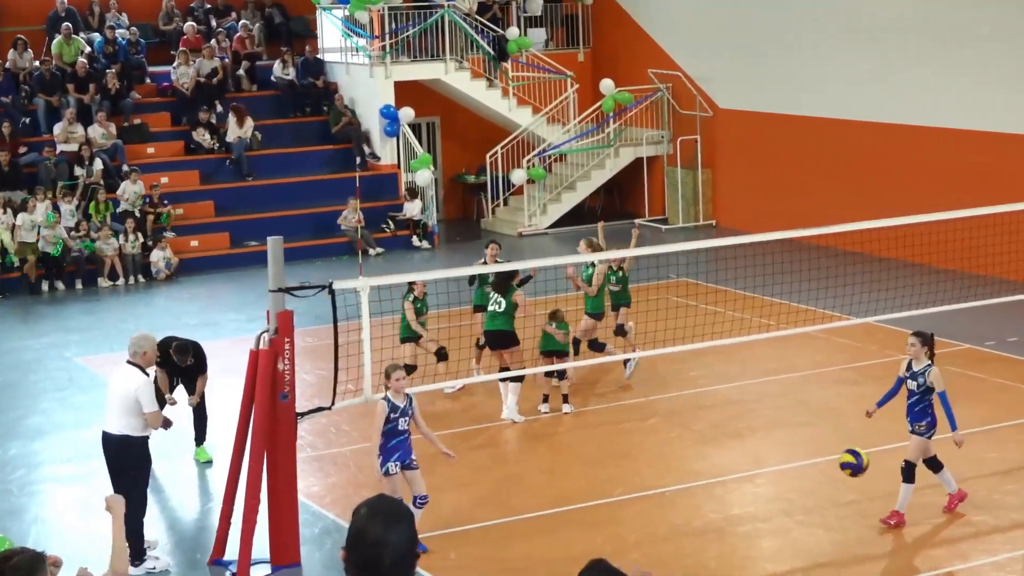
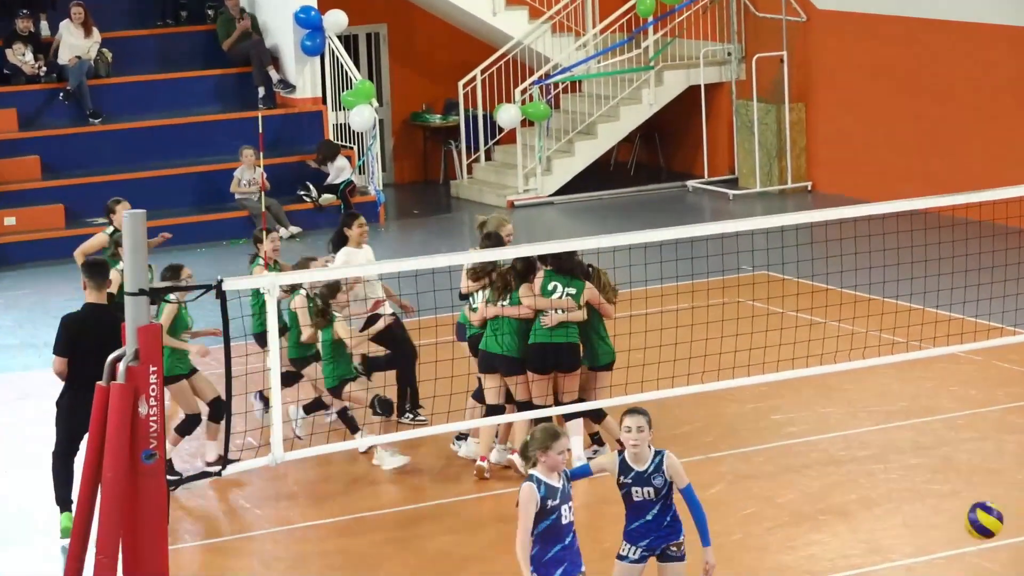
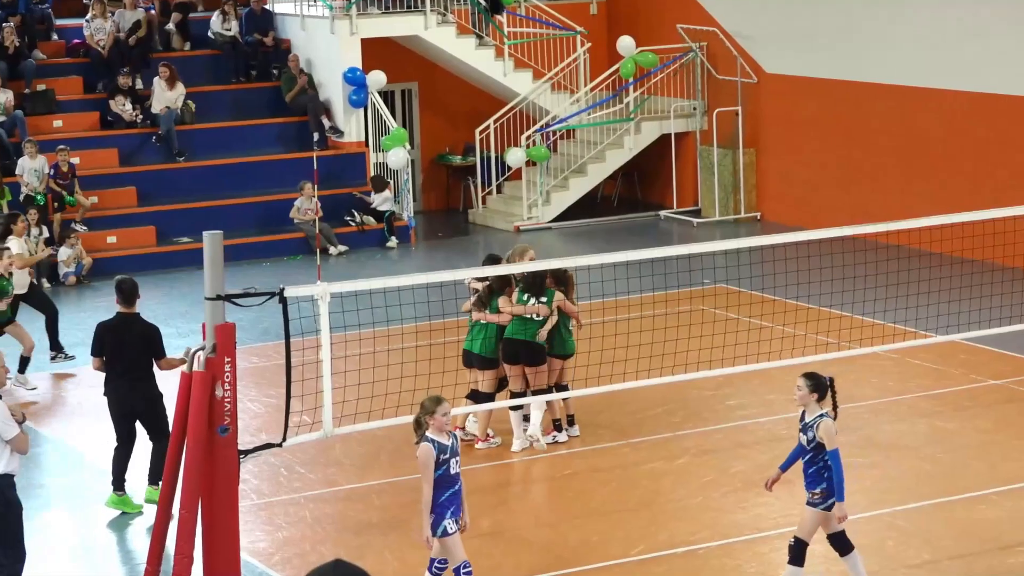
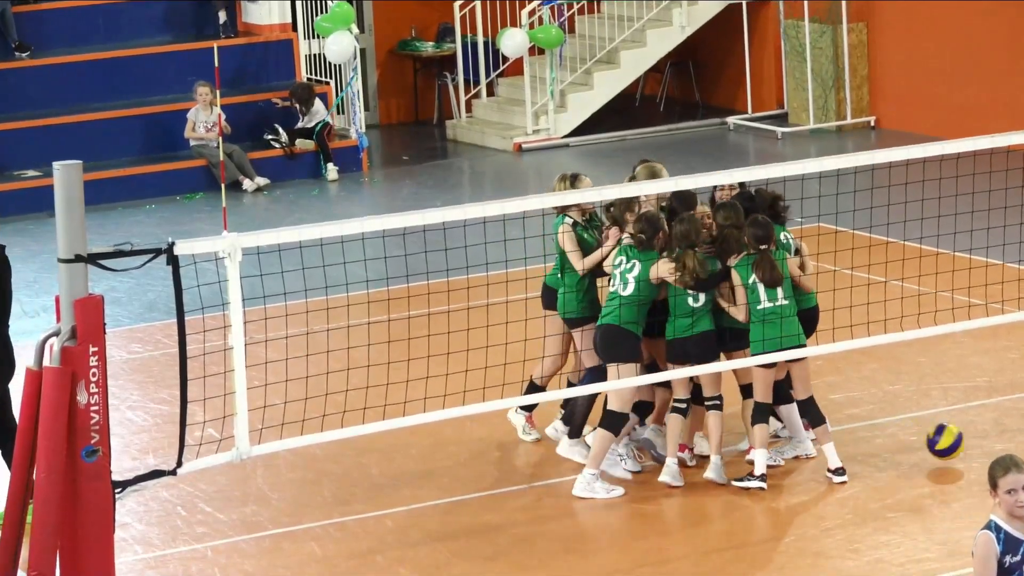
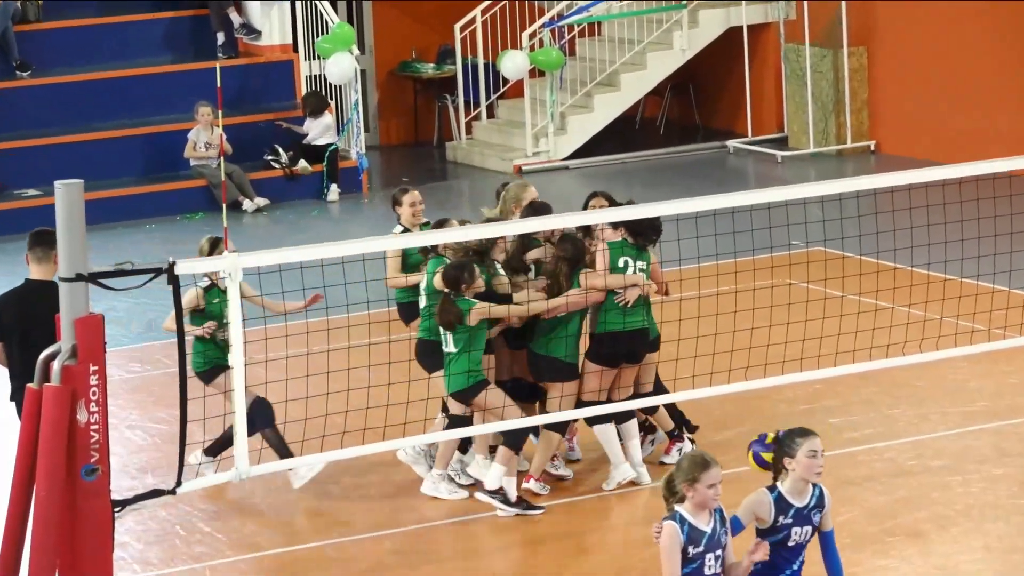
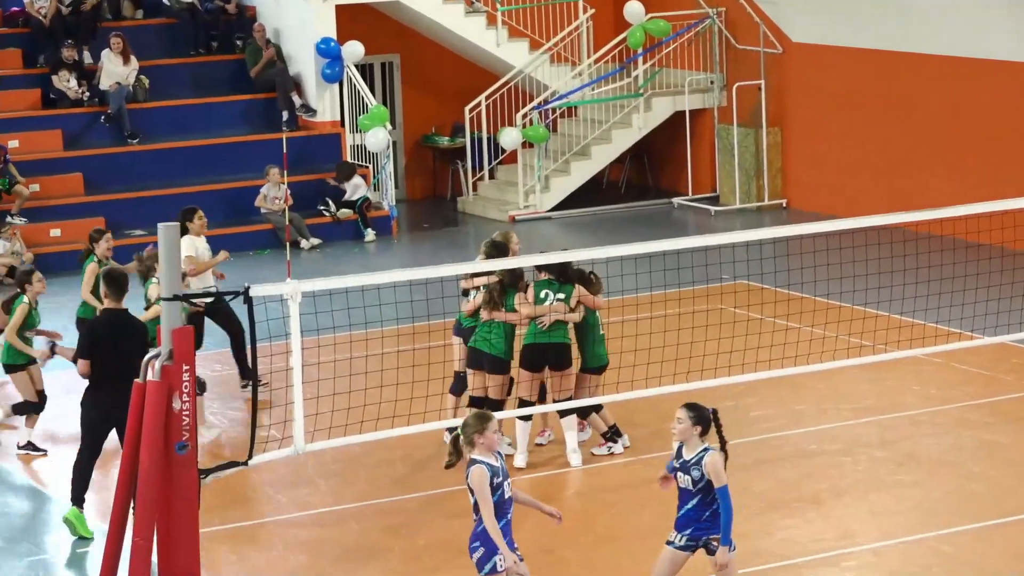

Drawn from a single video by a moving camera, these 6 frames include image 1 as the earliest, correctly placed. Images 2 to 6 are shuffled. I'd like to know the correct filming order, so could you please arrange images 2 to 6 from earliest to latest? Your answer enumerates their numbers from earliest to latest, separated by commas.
3, 6, 2, 5, 4
